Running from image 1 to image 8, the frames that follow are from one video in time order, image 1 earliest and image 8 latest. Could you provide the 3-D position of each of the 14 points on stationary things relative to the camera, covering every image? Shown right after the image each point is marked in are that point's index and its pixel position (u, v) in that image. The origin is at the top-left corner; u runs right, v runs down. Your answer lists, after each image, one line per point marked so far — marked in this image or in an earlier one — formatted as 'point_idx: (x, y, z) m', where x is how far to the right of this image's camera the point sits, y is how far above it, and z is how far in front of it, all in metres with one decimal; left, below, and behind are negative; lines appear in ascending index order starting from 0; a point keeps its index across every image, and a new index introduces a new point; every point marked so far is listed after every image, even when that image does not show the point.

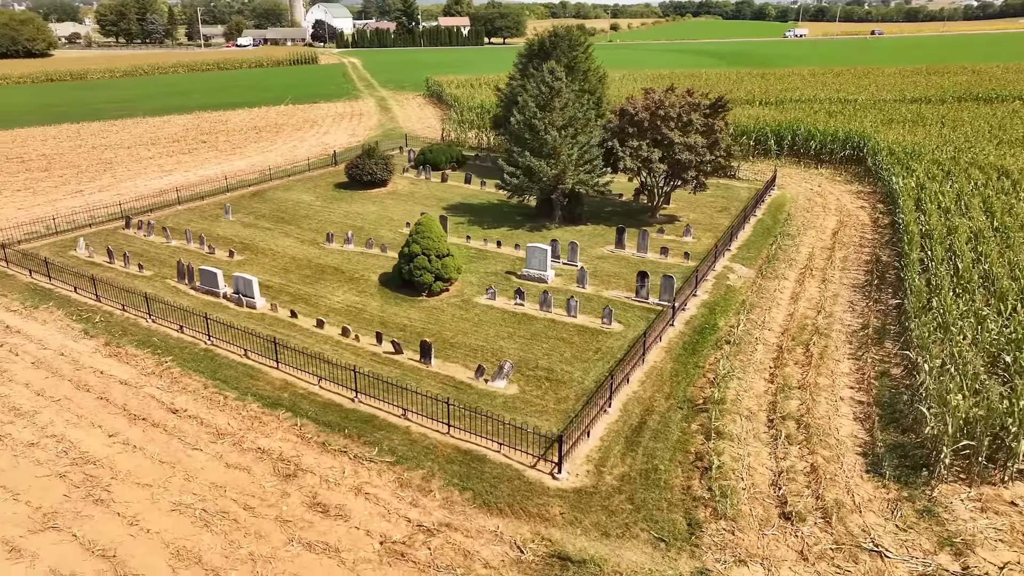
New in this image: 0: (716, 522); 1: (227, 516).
0: (+3.5, -4.0, +11.9) m
1: (-4.9, -3.8, +11.8) m
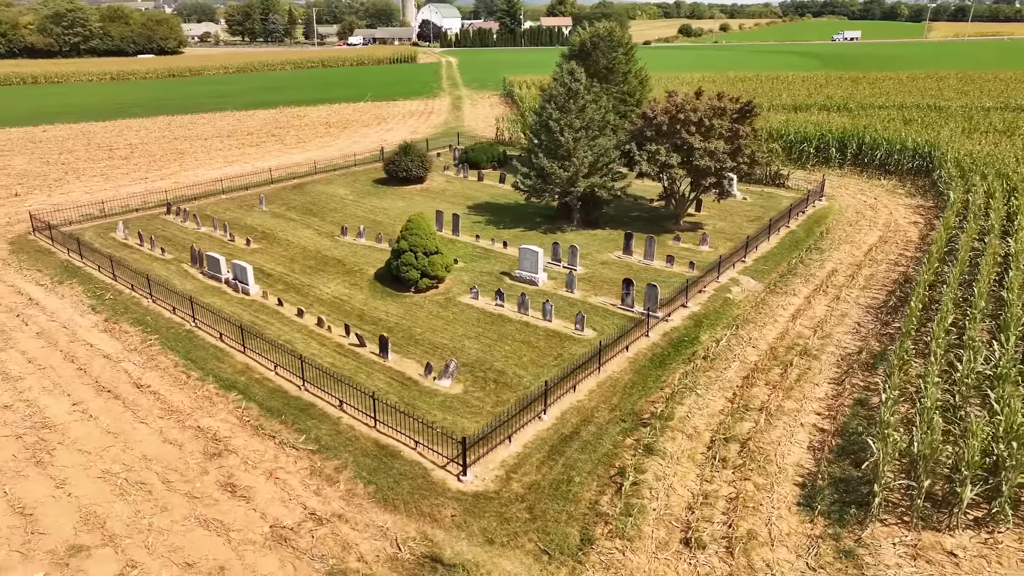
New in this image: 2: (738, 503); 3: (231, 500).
0: (+1.6, -4.2, +11.5) m
1: (-6.6, -3.5, +12.5) m
2: (+4.0, -3.8, +12.3) m
3: (-4.9, -3.7, +12.2) m
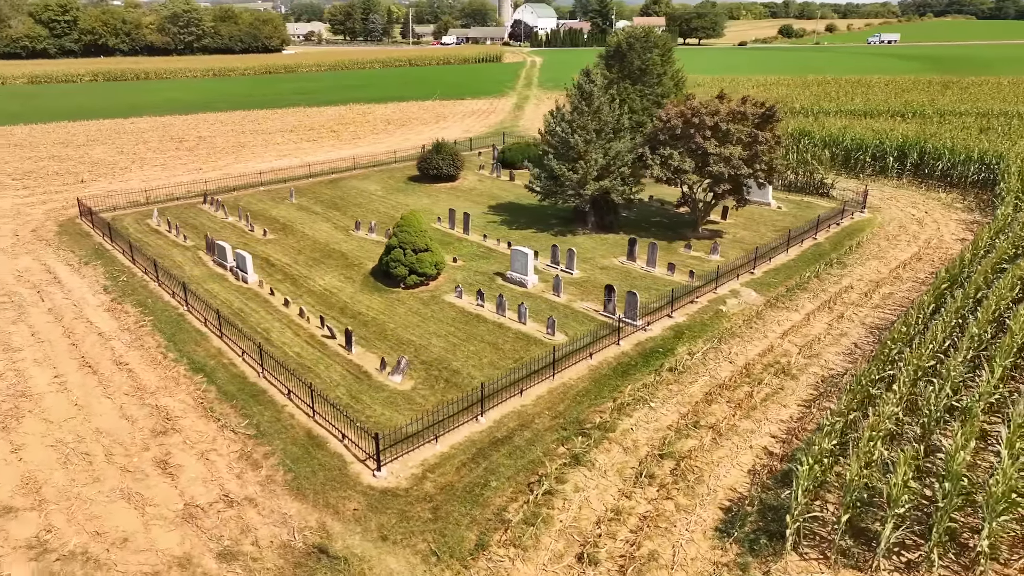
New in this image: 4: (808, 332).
0: (-0.1, -4.2, +11.3) m
1: (-8.2, -3.2, +13.3) m
2: (+2.3, -4.0, +11.9) m
3: (-6.5, -3.5, +12.8) m
4: (+8.0, -1.2, +18.9) m
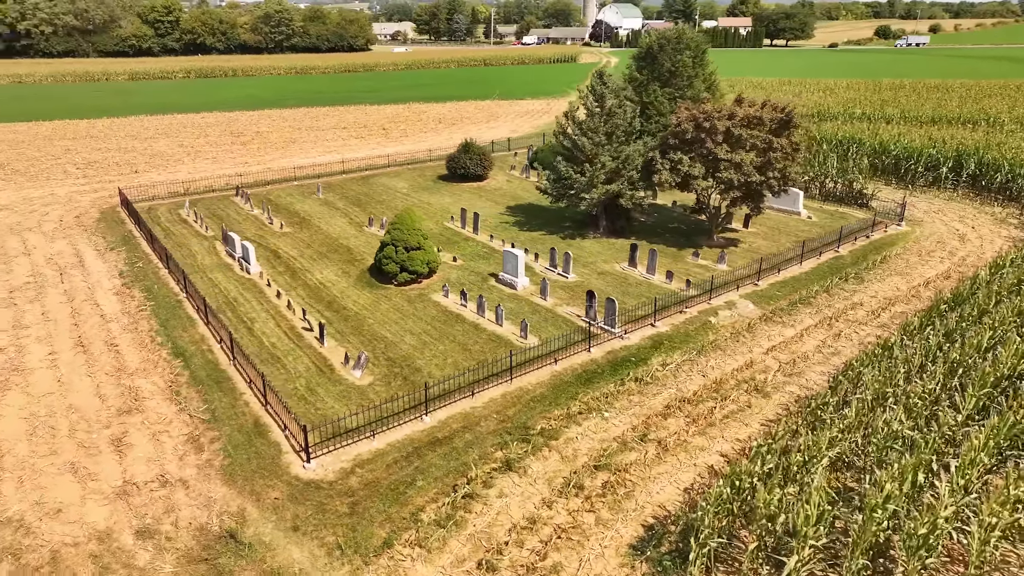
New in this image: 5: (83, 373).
0: (-1.7, -4.3, +11.4) m
1: (-9.4, -2.9, +14.2) m
2: (+0.8, -4.1, +11.6) m
3: (-7.8, -3.2, +13.5) m
4: (+7.3, -1.6, +18.0) m
5: (-10.2, -2.0, +16.5) m
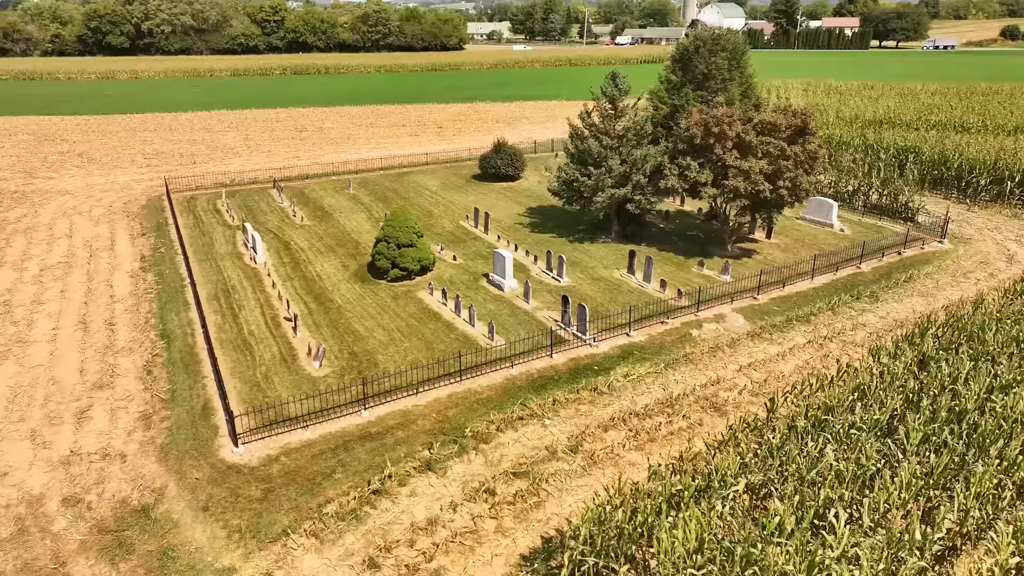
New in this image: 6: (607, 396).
0: (-3.5, -4.2, +11.6) m
1: (-10.7, -2.5, +15.4) m
2: (-0.9, -4.2, +11.6) m
3: (-9.2, -2.8, +14.5) m
4: (+6.4, -1.9, +17.0) m
5: (-11.1, -1.5, +17.8) m
6: (+2.2, -2.4, +15.8) m
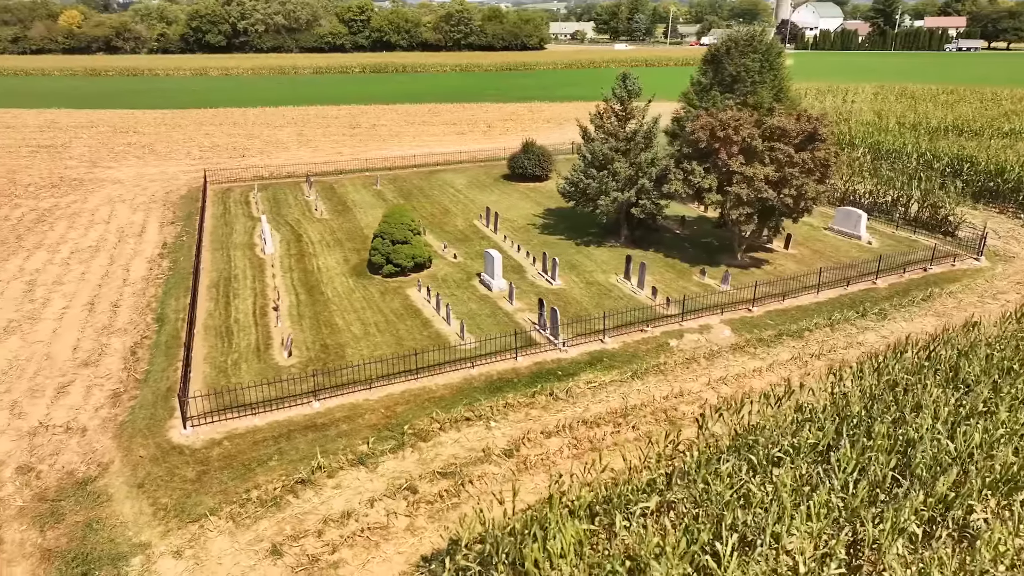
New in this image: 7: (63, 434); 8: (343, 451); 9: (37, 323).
0: (-5.0, -4.0, +12.0) m
1: (-11.7, -2.0, +16.6) m
2: (-2.5, -4.1, +11.7) m
3: (-10.3, -2.4, +15.6) m
4: (+5.5, -2.2, +16.3) m
5: (-11.8, -1.0, +18.9) m
6: (+1.1, -2.5, +15.6) m
7: (-9.1, -3.0, +14.2) m
8: (-3.3, -3.2, +13.8) m
9: (-13.0, -1.0, +19.0) m
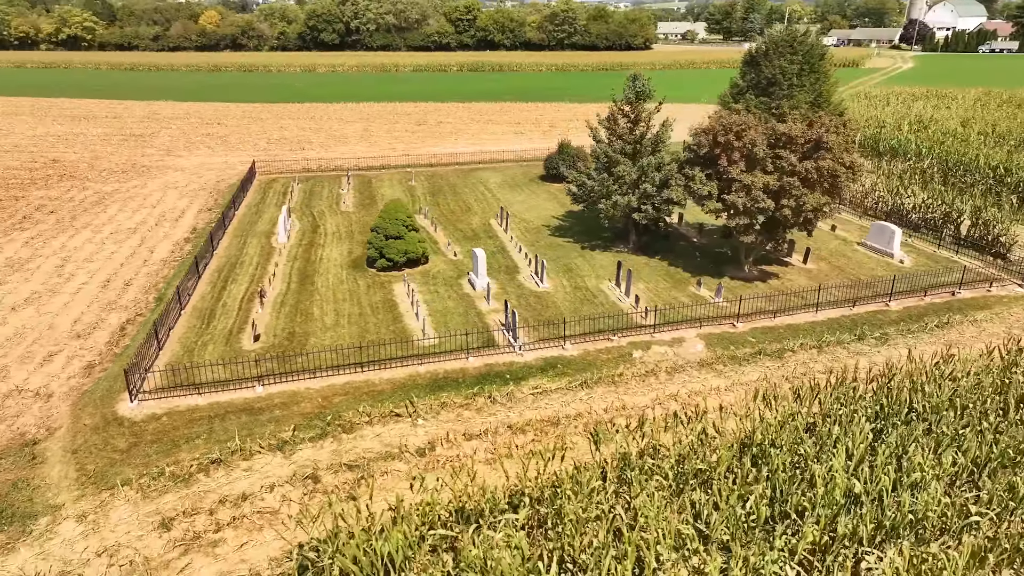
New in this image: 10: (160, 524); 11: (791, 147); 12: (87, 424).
0: (-6.9, -3.7, +12.7) m
1: (-12.8, -1.3, +18.2) m
2: (-4.5, -4.0, +12.0) m
3: (-11.6, -1.9, +17.0) m
4: (+4.2, -2.5, +15.5) m
5: (-12.5, -0.4, +20.5) m
6: (-0.3, -2.6, +15.4) m
7: (-10.6, -2.5, +15.4) m
8: (-5.0, -3.0, +14.2) m
9: (-13.7, -0.2, +20.8) m
10: (-6.0, -4.0, +11.9) m
11: (+7.9, +4.0, +19.7) m
12: (-8.8, -2.8, +14.4) m
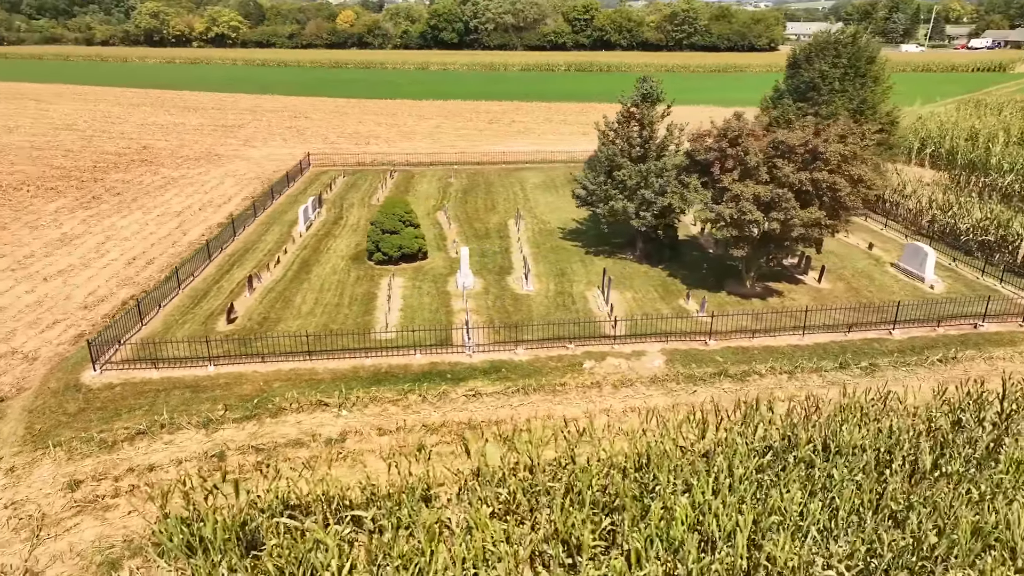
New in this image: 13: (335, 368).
0: (-8.9, -3.3, +13.8) m
1: (-13.7, -0.5, +20.1) m
2: (-6.6, -3.7, +12.7) m
3: (-12.7, -1.1, +18.7) m
4: (+2.6, -2.8, +14.8) m
5: (-13.0, +0.4, +22.4) m
6: (-1.9, -2.6, +15.4) m
7: (-12.0, -1.8, +17.1) m
8: (-6.7, -2.7, +15.0) m
9: (-14.0, +0.6, +22.8) m
10: (-8.1, -3.6, +12.8) m
11: (+7.3, +3.5, +18.3) m
12: (-10.4, -2.2, +15.8) m
13: (-4.2, -1.9, +16.6) m
